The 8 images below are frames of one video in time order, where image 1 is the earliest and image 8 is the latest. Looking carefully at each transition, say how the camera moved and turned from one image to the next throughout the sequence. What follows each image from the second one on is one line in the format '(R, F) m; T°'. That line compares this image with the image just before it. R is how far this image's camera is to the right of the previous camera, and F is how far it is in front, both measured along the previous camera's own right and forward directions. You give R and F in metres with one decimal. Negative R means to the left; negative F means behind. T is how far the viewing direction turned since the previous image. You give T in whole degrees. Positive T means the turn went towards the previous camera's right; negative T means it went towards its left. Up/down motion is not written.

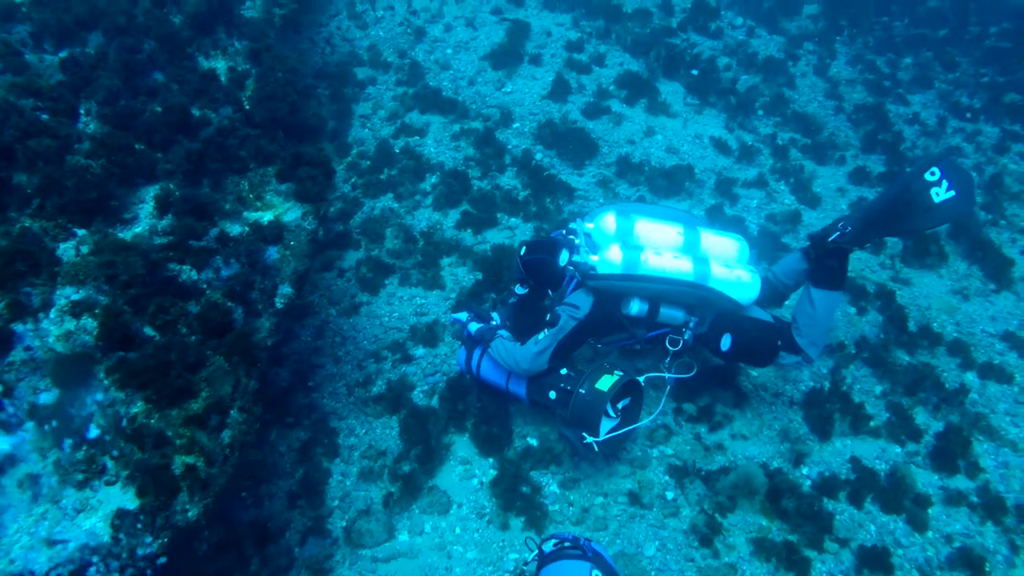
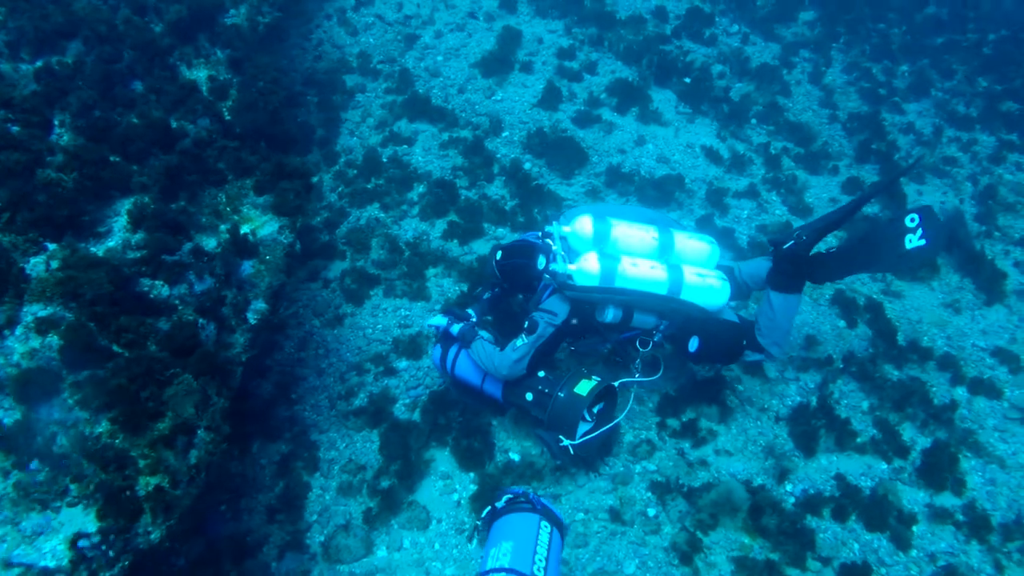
(+0.2, +0.1) m; 0°
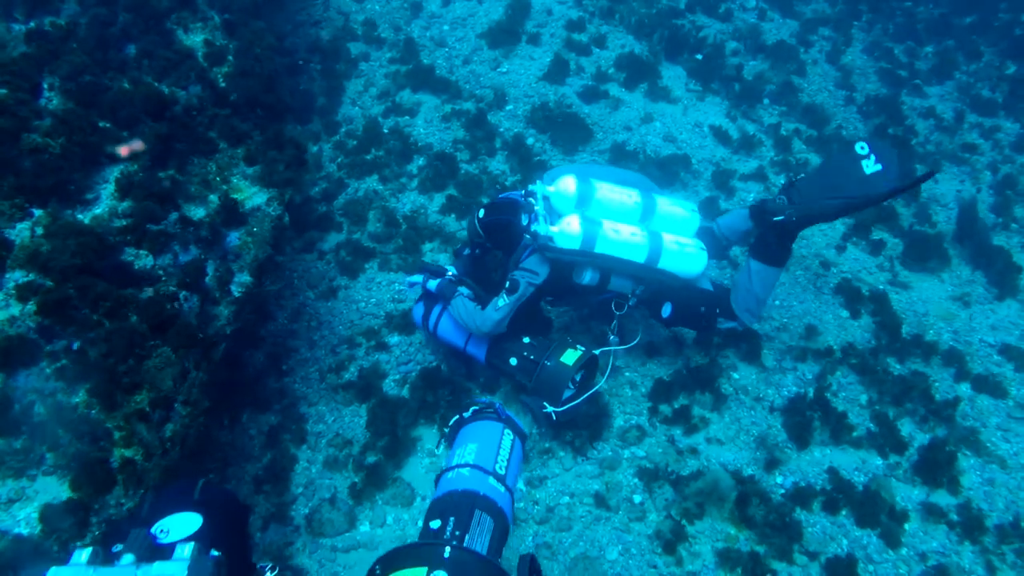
(+0.2, +0.1) m; -1°
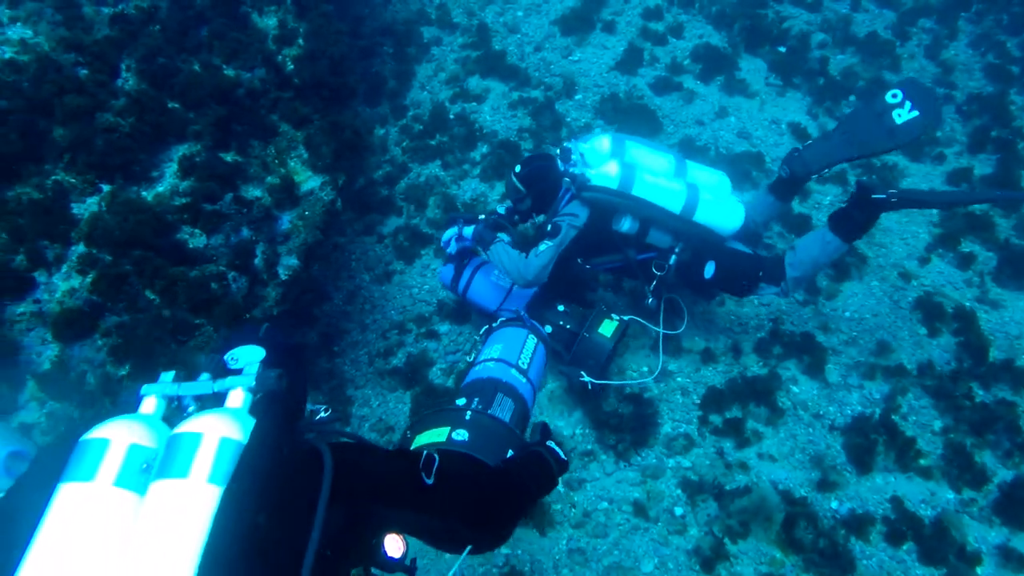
(+0.2, +0.1) m; -6°
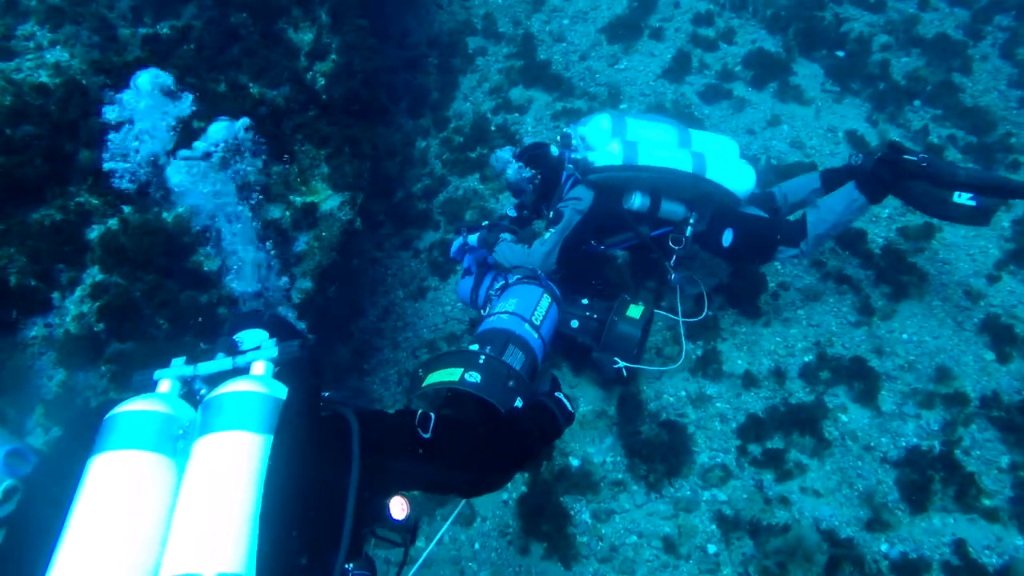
(+0.3, +0.2) m; -5°
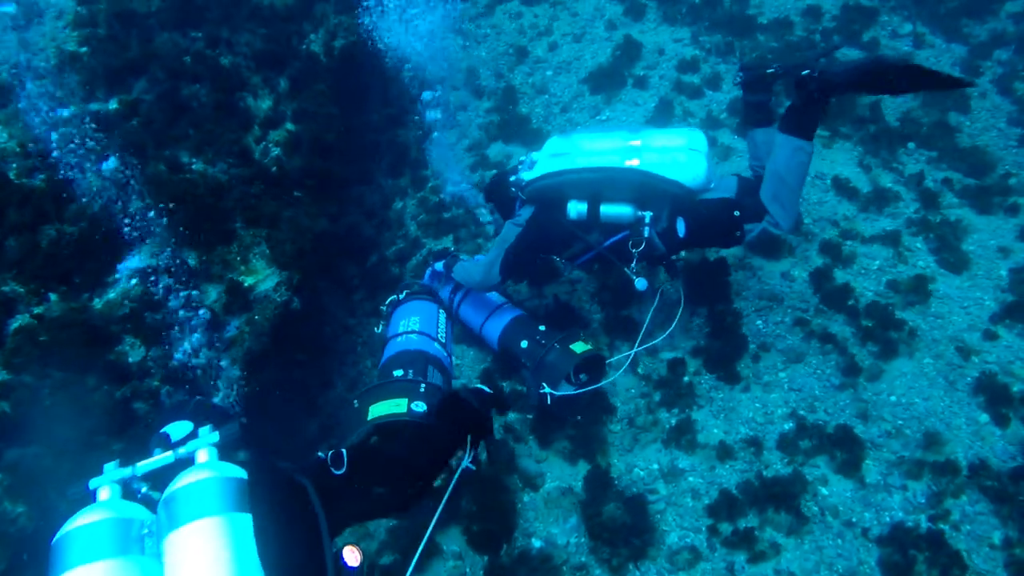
(+0.6, +0.2) m; -3°
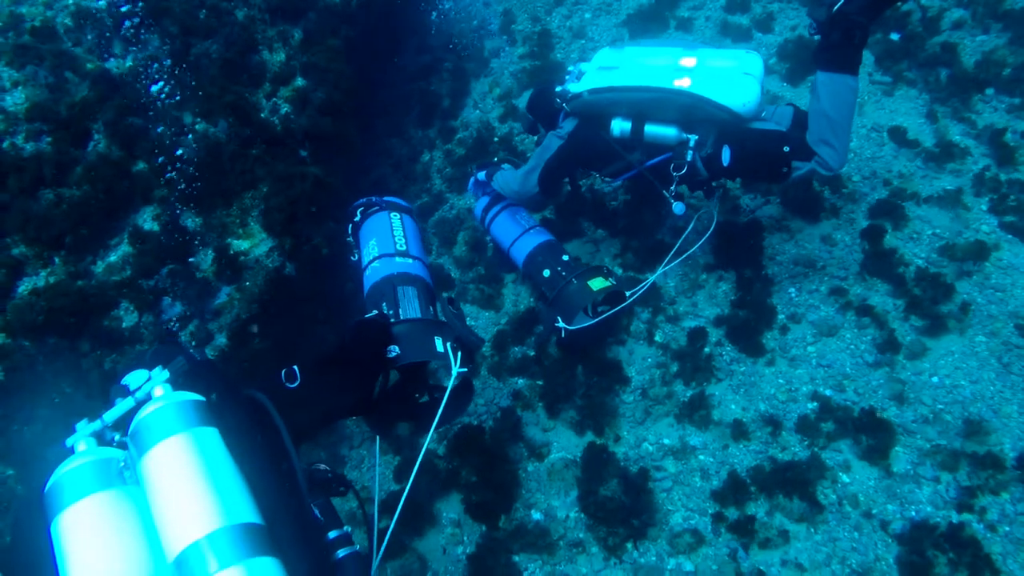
(+0.5, +0.3) m; -7°
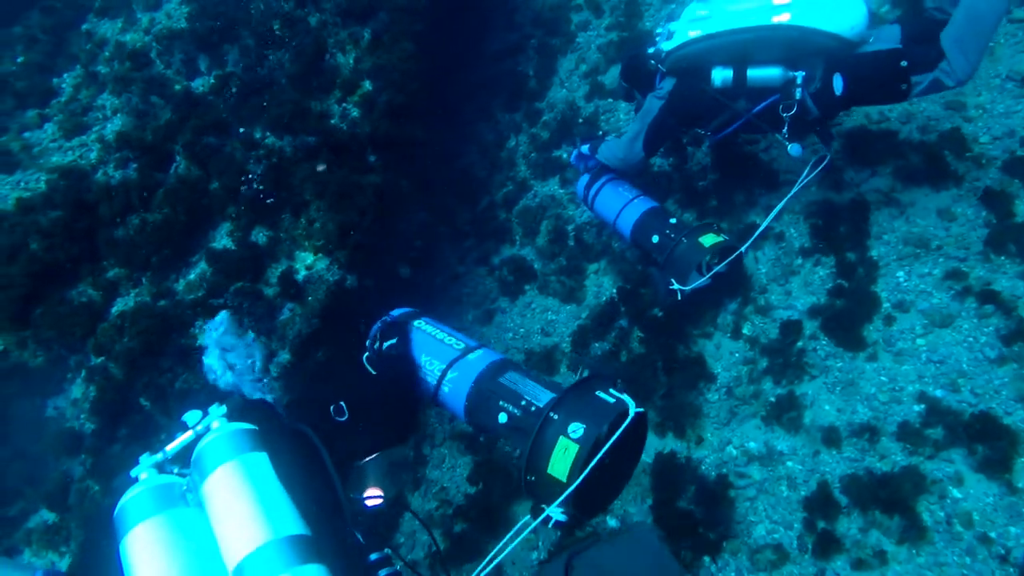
(+0.5, +0.2) m; -12°
